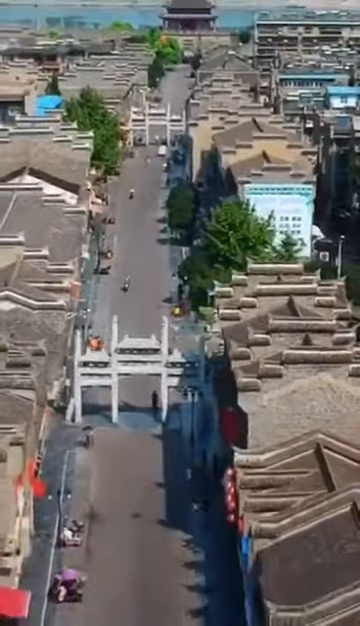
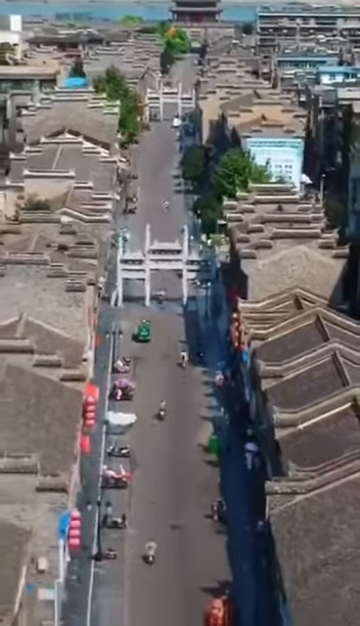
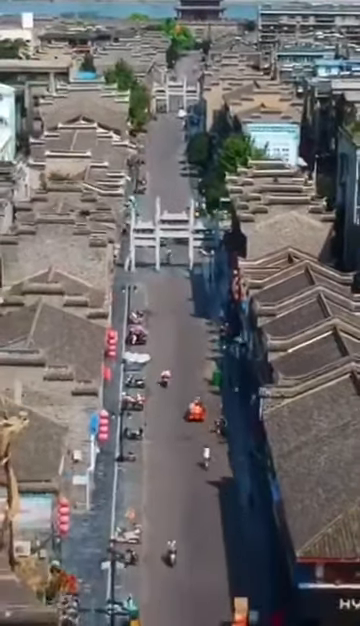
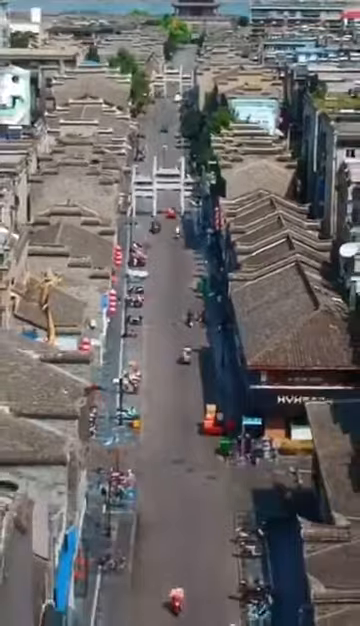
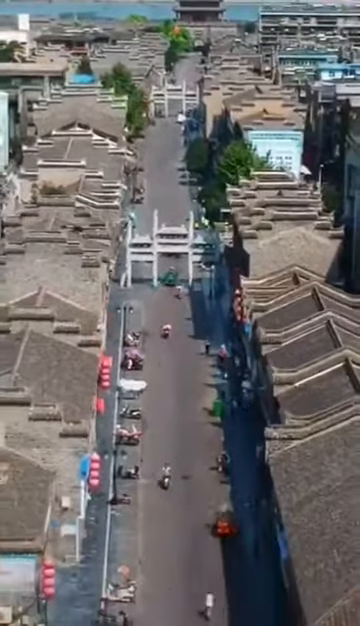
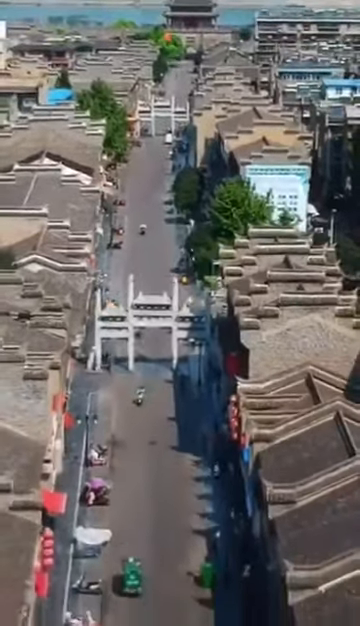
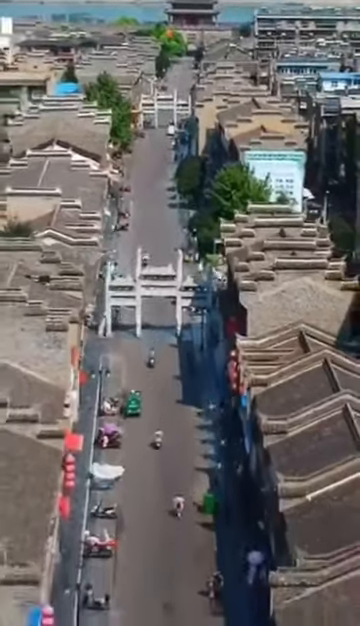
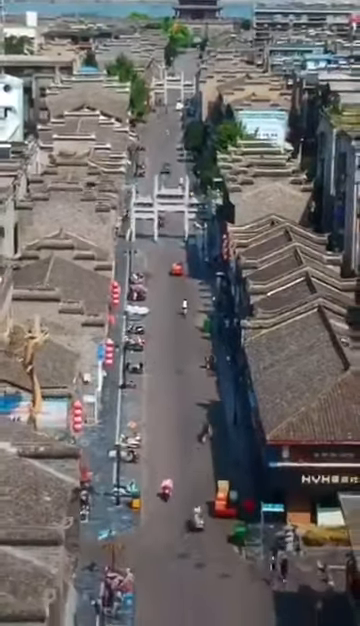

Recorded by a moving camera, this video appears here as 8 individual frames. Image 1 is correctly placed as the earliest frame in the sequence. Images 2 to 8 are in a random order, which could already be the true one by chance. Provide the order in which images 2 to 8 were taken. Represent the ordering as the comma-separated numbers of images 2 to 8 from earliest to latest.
6, 7, 2, 5, 3, 8, 4
